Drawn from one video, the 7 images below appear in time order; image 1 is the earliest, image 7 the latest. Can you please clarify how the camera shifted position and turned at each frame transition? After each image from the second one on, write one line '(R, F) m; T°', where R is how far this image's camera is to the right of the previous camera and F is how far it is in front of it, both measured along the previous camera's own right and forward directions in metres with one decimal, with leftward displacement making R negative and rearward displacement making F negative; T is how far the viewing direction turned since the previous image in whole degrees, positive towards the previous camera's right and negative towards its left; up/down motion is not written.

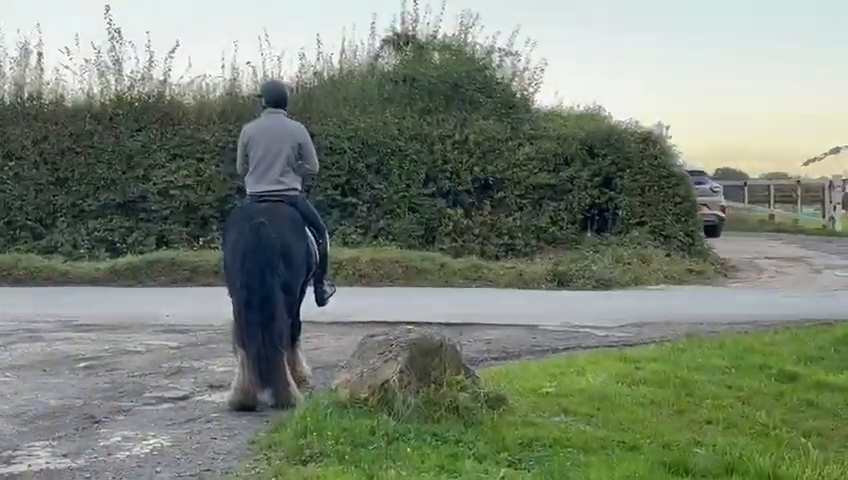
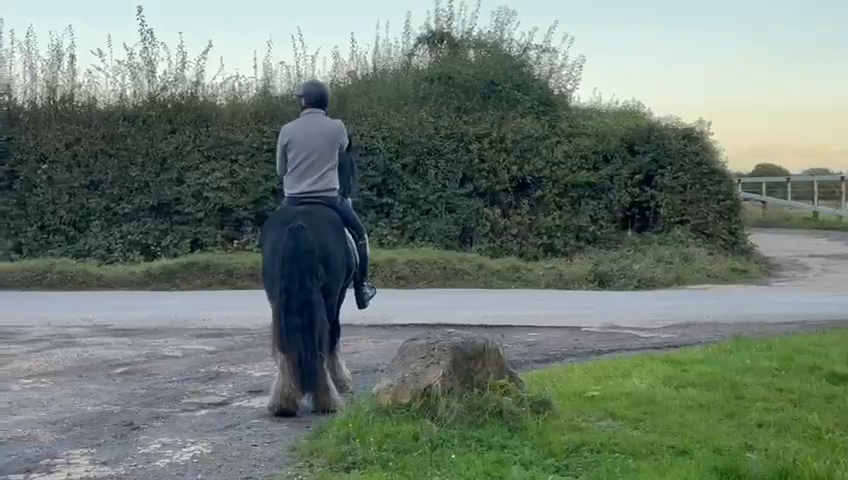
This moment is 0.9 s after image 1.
(-0.1, +0.2) m; -1°
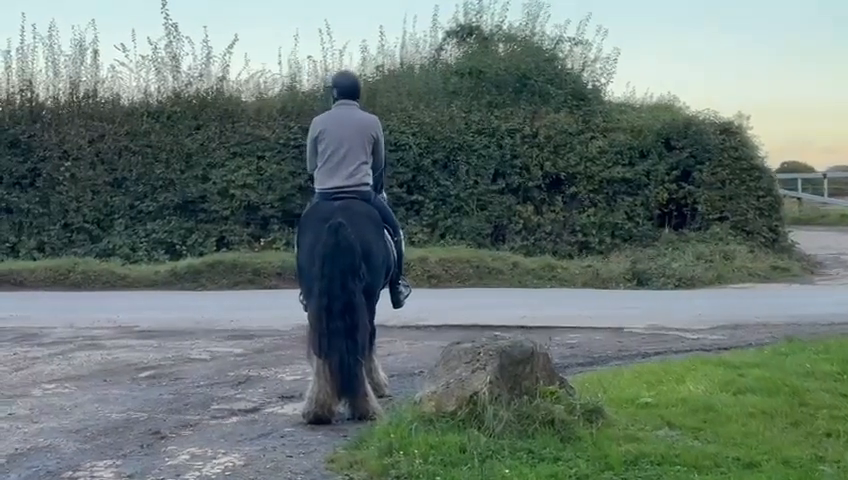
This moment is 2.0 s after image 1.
(-0.1, +0.5) m; -1°
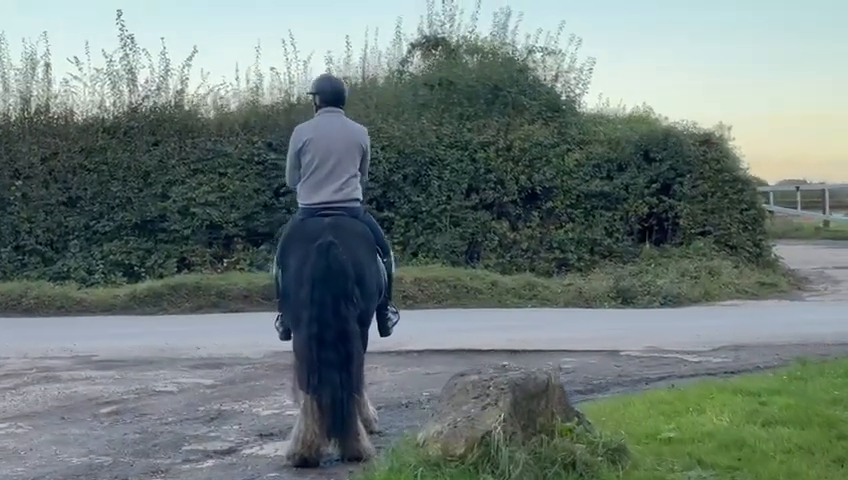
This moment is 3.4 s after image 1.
(-0.2, +0.9) m; +2°
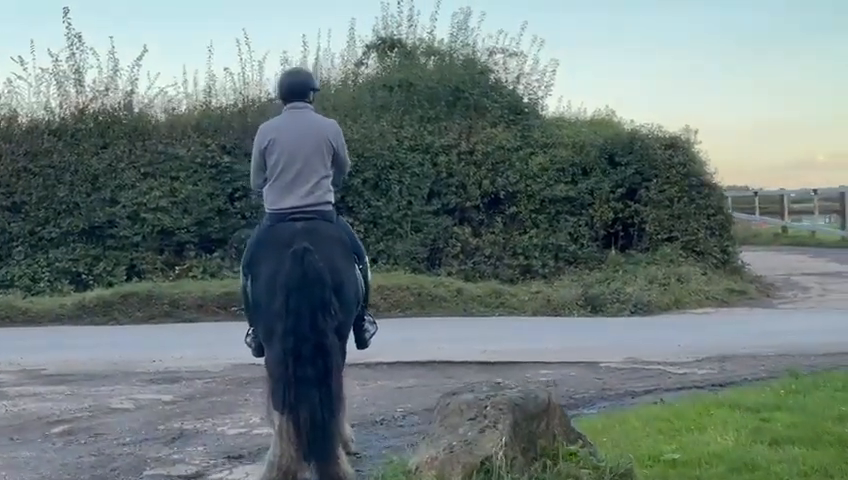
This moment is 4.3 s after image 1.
(-0.2, +0.6) m; +2°
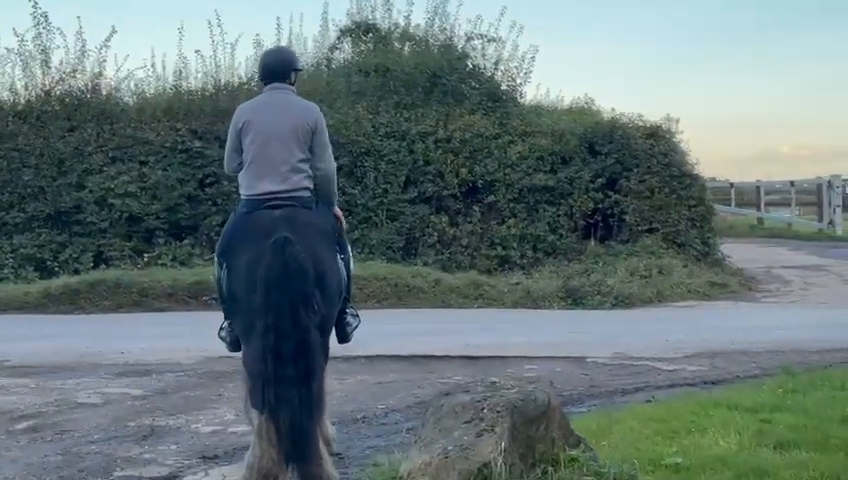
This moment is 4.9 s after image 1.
(-0.1, +0.4) m; +1°
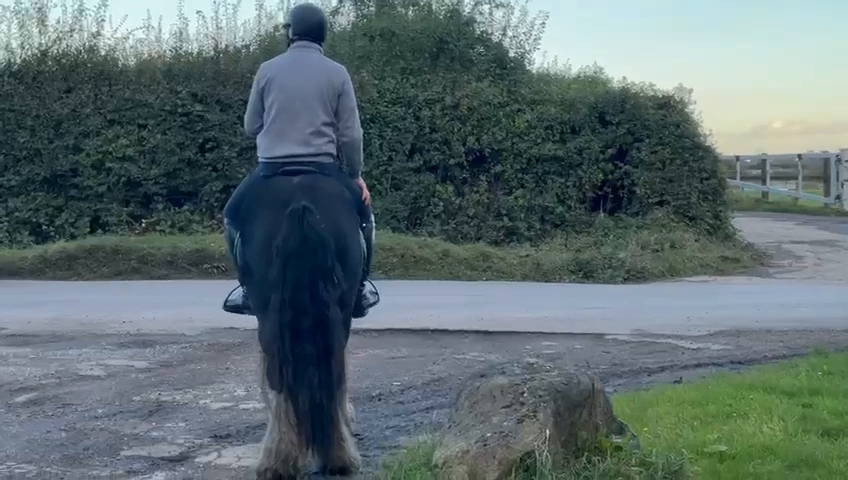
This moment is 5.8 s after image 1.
(-0.2, +0.4) m; 0°
